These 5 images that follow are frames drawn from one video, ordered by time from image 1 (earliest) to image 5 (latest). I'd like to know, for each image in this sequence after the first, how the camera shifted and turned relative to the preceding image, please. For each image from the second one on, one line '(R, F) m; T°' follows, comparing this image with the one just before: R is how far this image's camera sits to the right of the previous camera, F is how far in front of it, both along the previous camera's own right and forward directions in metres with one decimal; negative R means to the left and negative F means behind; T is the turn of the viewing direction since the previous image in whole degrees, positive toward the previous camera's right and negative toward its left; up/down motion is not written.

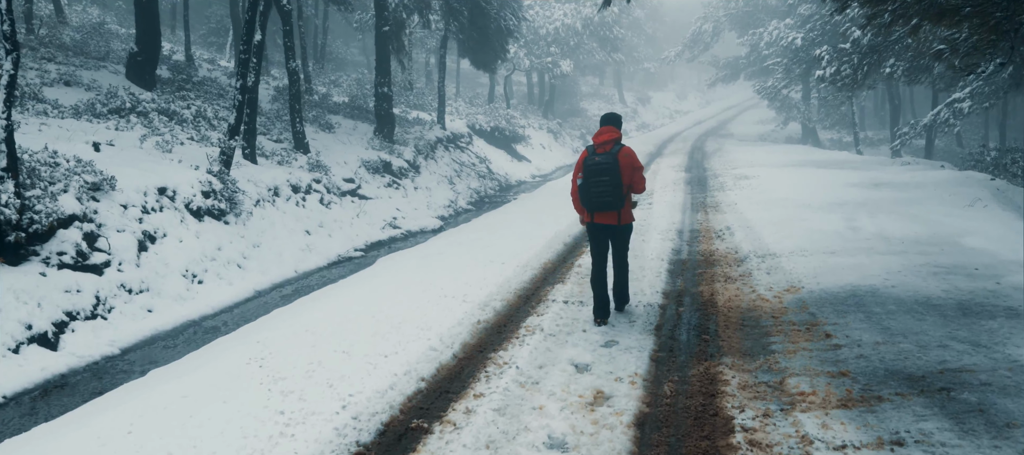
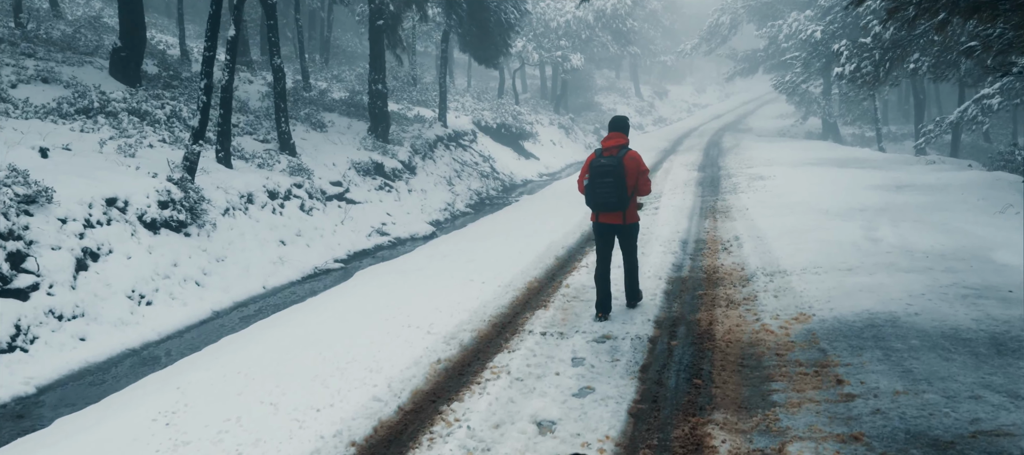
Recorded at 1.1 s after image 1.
(+0.5, +1.2) m; -1°
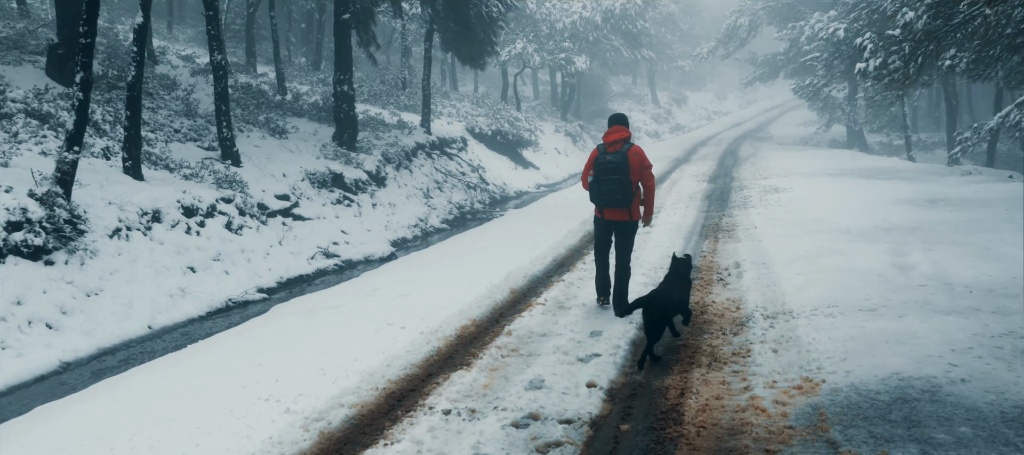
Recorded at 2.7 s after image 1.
(+1.1, +2.5) m; -2°
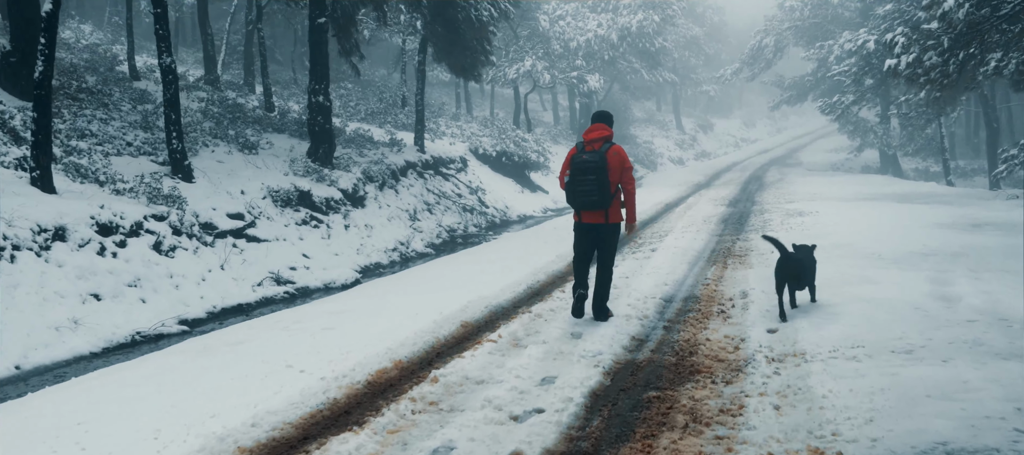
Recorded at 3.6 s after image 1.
(+0.9, +2.0) m; -2°
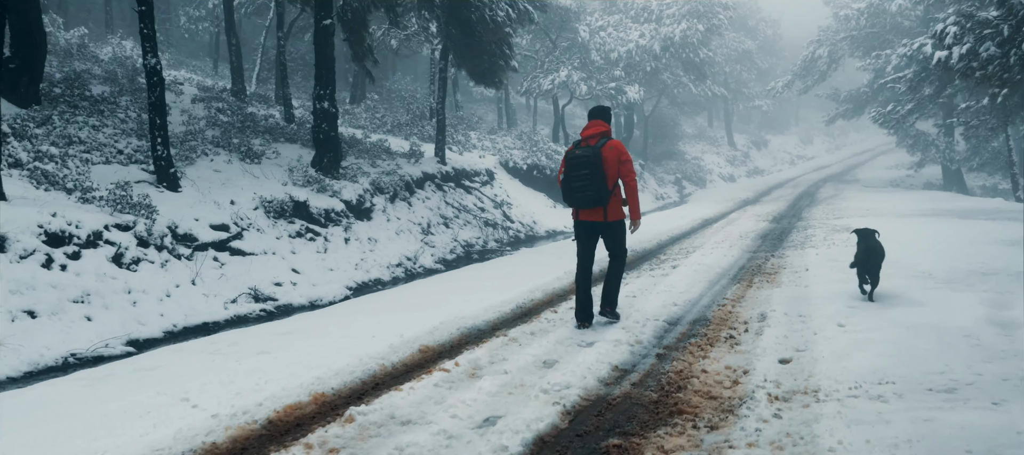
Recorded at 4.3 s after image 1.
(+0.9, +1.3) m; -4°
